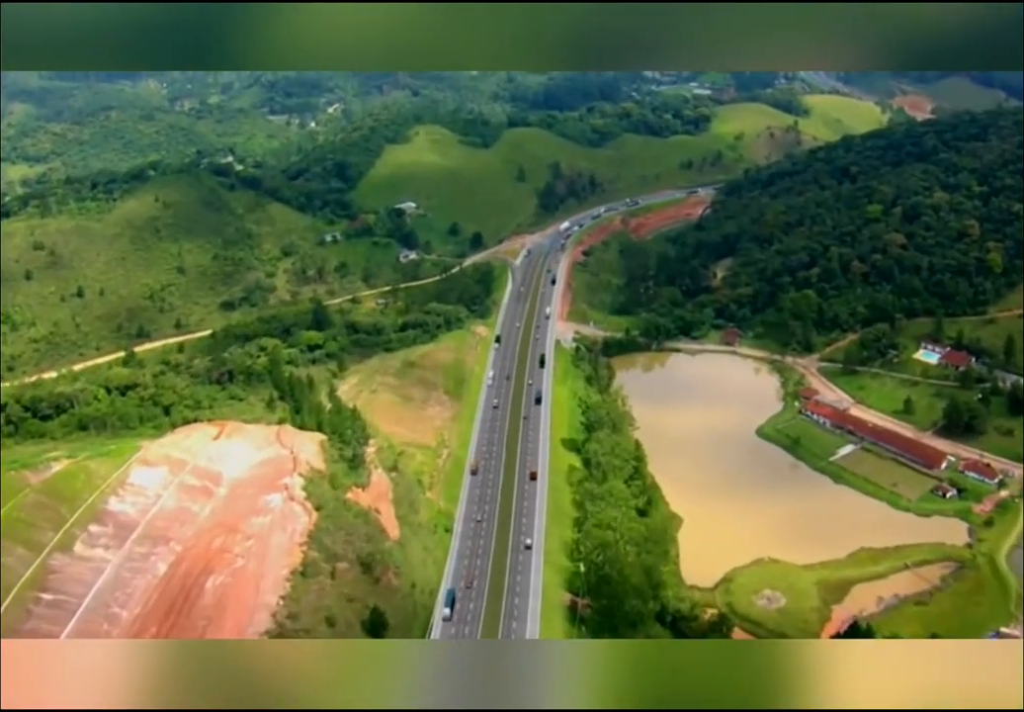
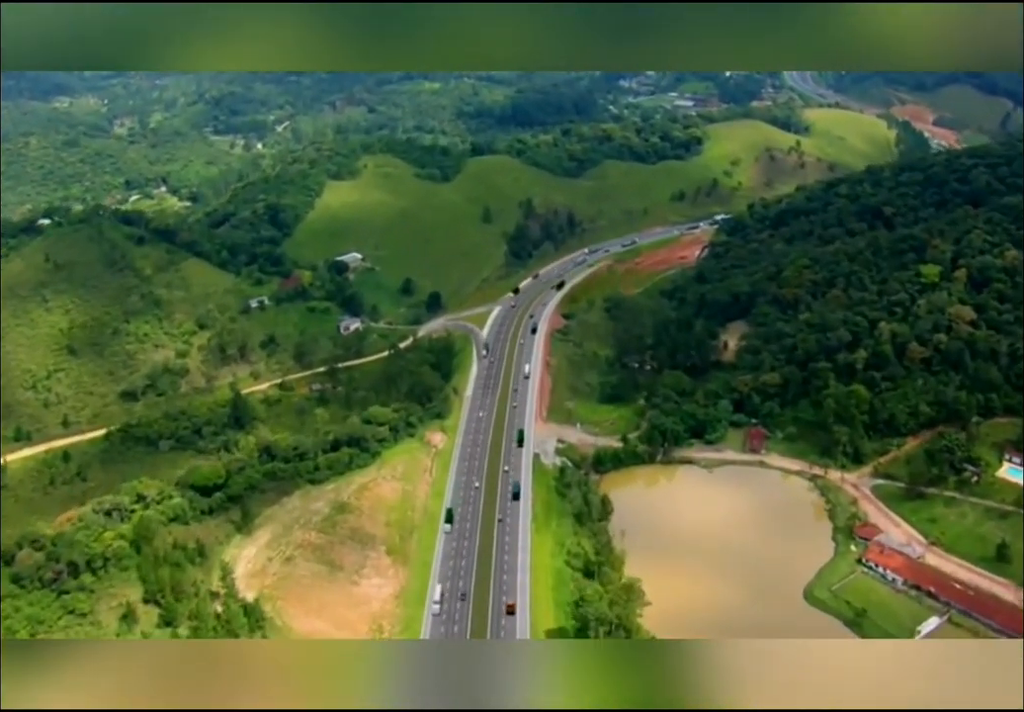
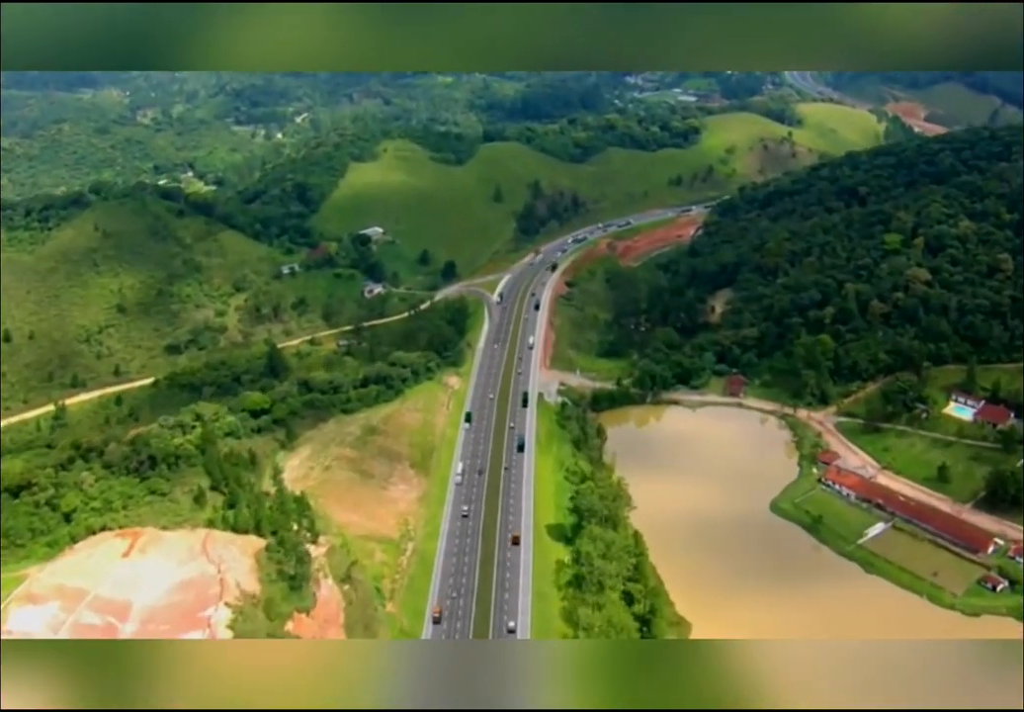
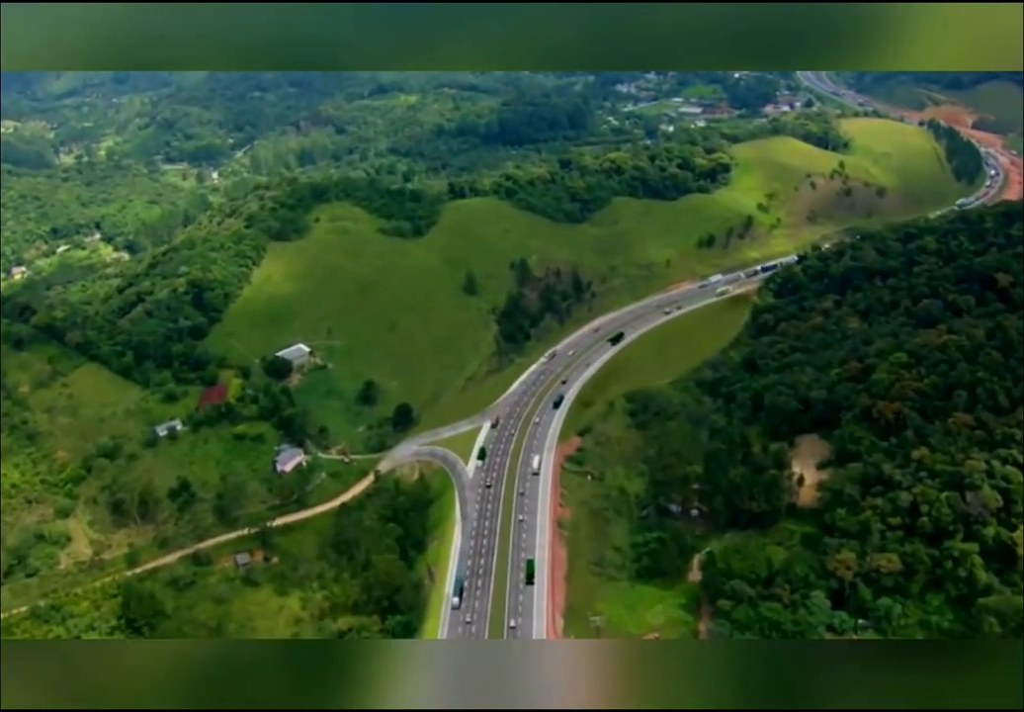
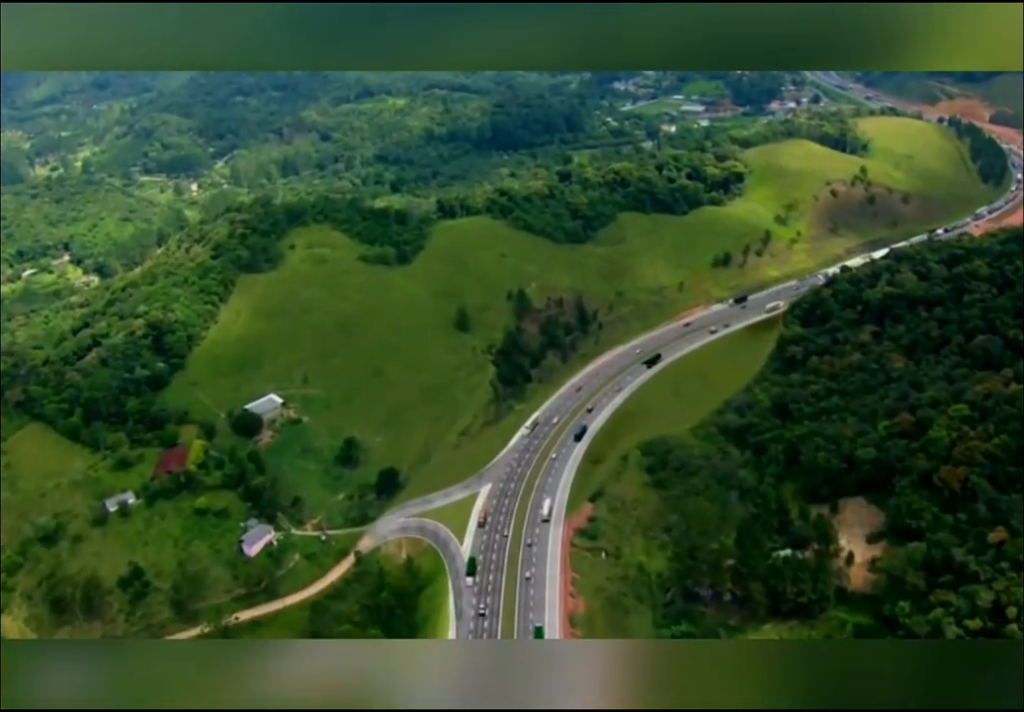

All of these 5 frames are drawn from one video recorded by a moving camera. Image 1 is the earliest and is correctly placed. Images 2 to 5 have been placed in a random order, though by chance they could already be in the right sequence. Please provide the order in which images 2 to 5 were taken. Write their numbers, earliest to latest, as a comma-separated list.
3, 2, 4, 5
